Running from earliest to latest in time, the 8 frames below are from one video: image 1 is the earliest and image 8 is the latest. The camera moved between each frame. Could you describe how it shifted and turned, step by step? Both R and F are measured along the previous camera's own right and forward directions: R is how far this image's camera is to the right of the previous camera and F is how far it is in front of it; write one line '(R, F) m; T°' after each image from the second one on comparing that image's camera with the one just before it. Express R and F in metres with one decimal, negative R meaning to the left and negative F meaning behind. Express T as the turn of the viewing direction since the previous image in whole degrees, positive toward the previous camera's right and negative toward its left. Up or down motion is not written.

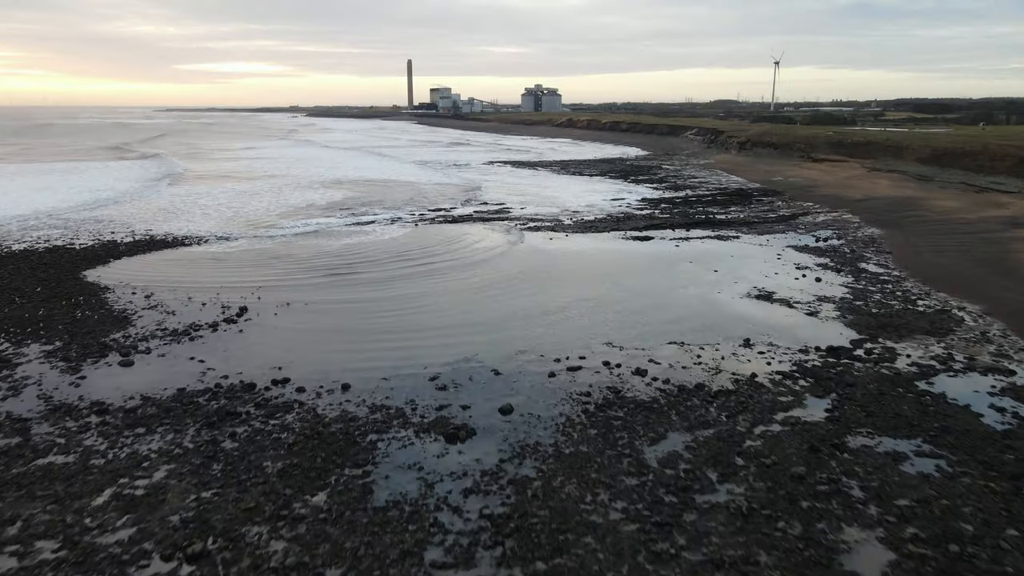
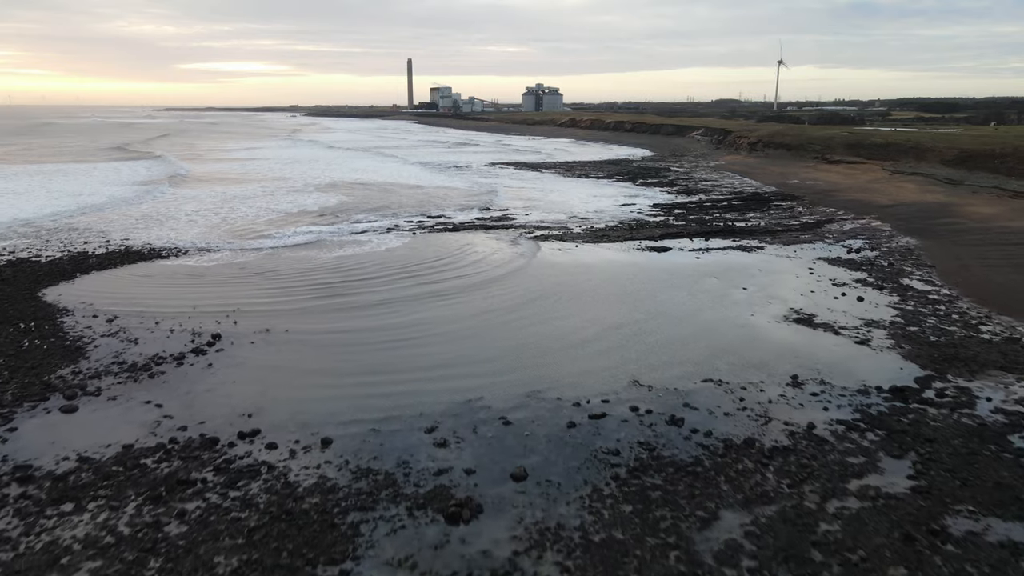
(-0.1, +1.1) m; 0°
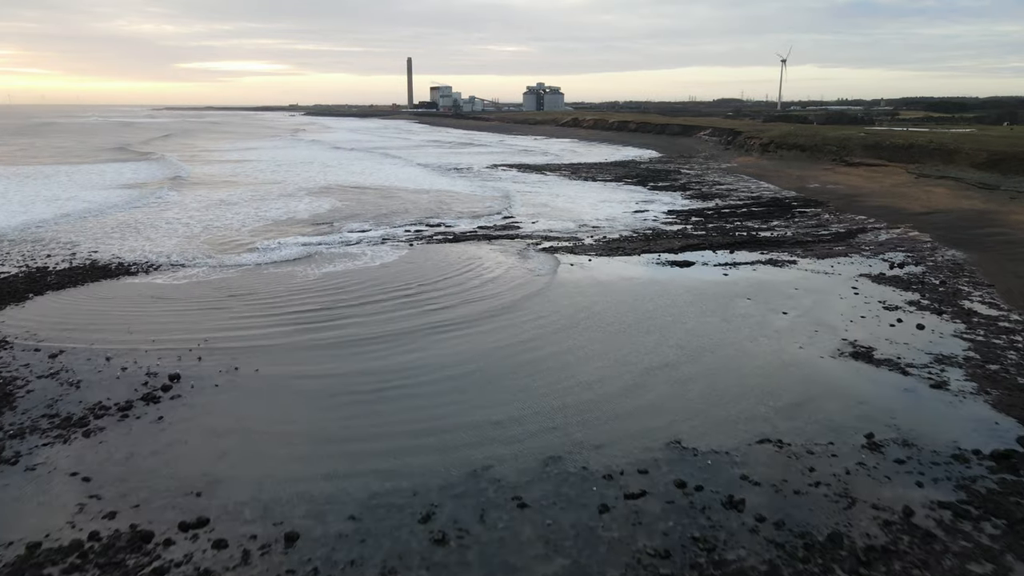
(-0.2, +1.3) m; 0°
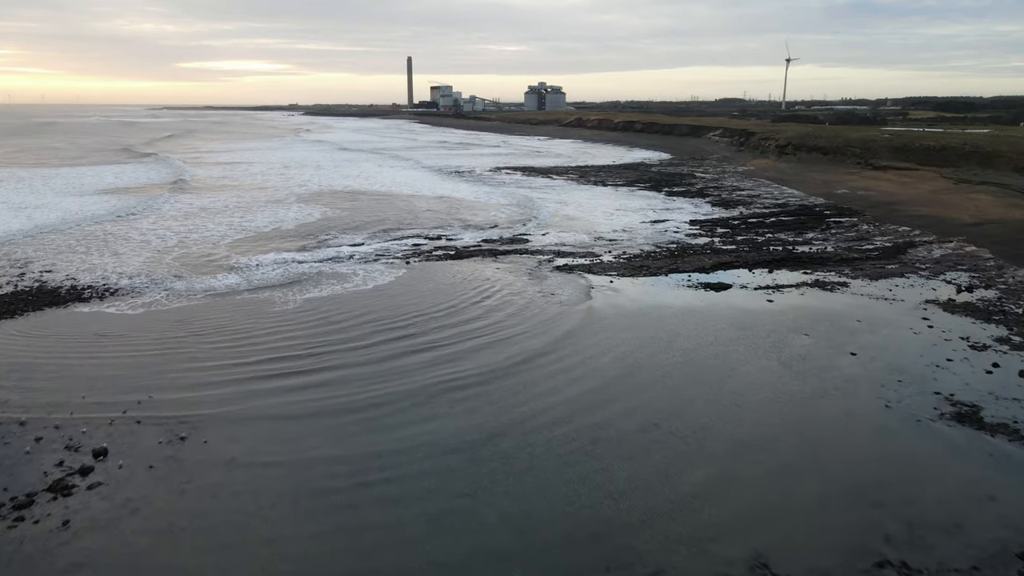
(-0.2, +1.6) m; 0°
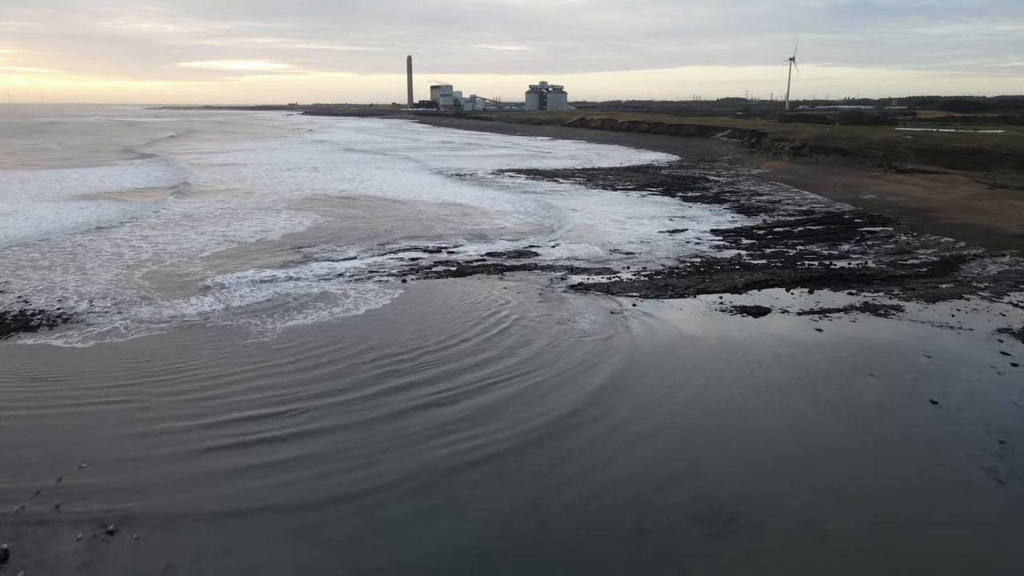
(-0.2, +1.3) m; 0°
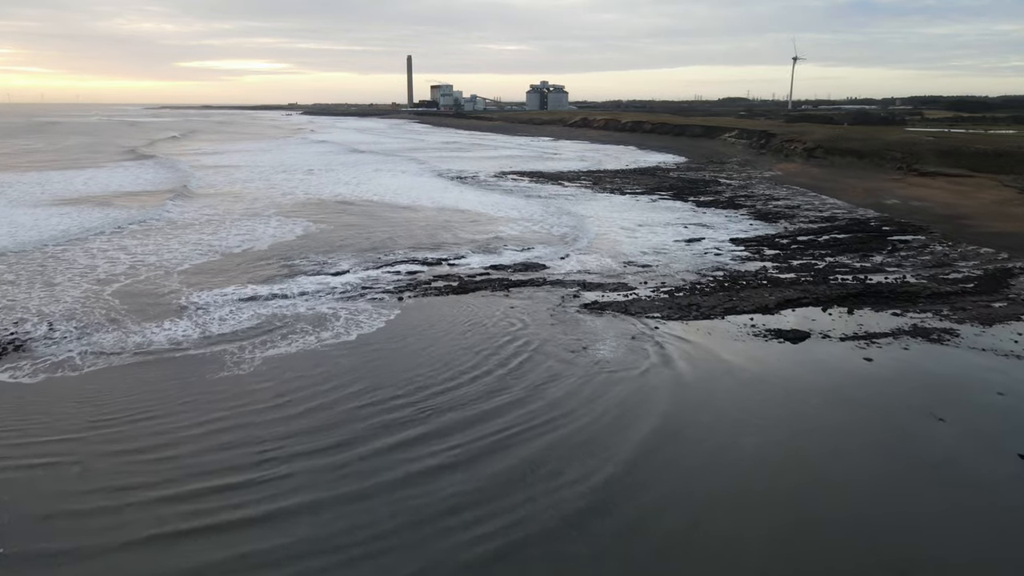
(-0.1, +1.0) m; 0°
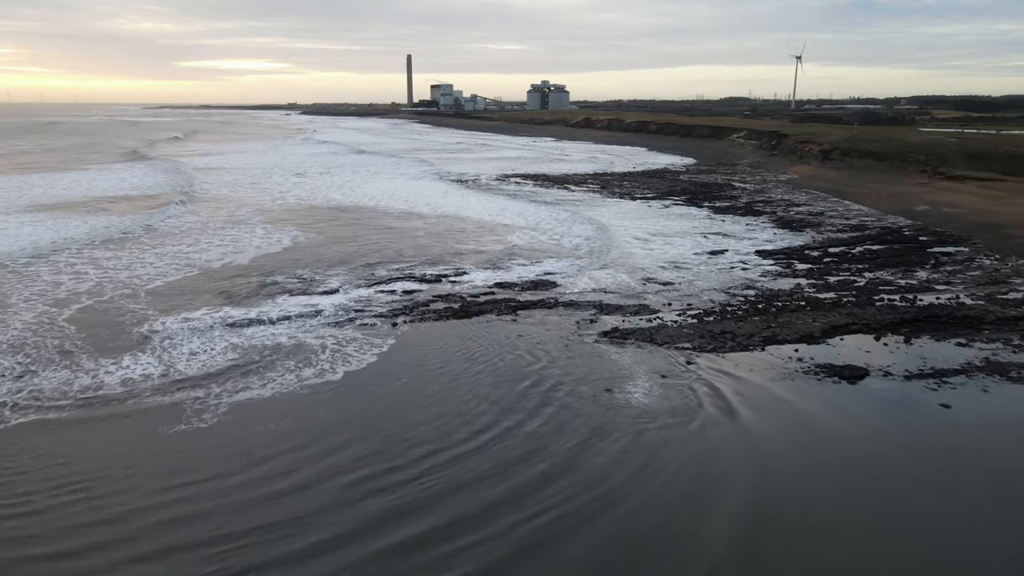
(-0.2, +1.2) m; 0°
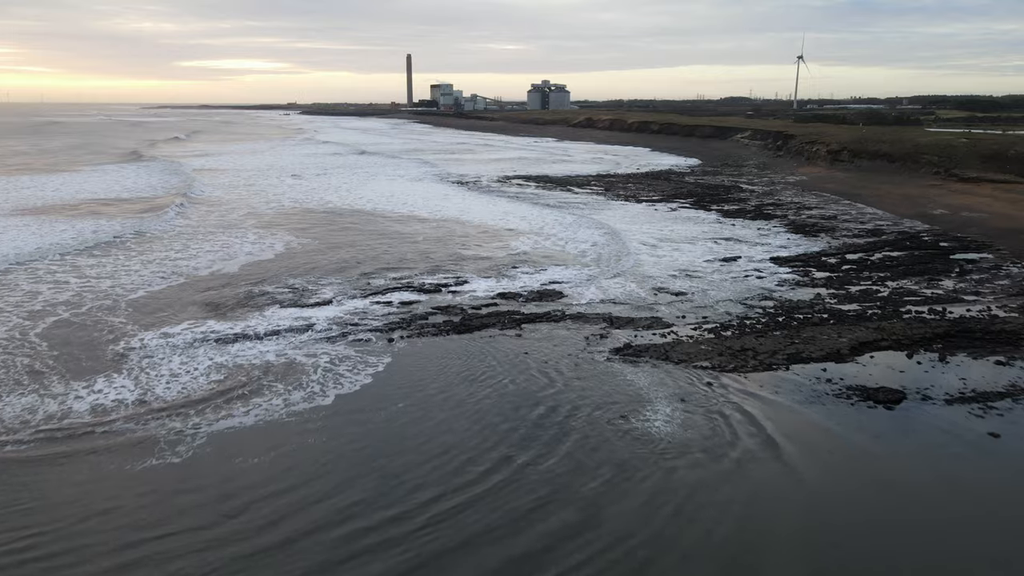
(-0.1, +0.6) m; 0°
